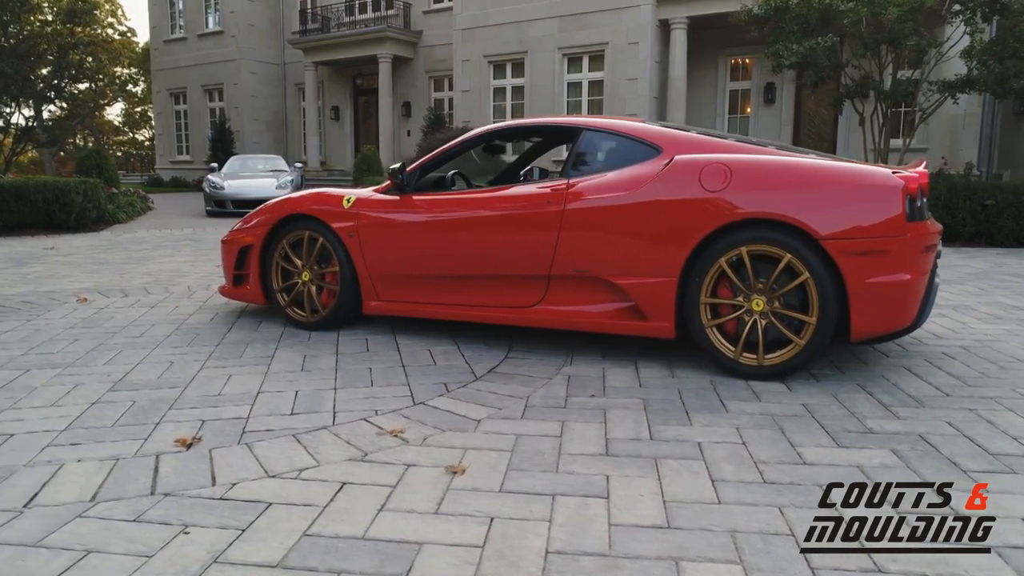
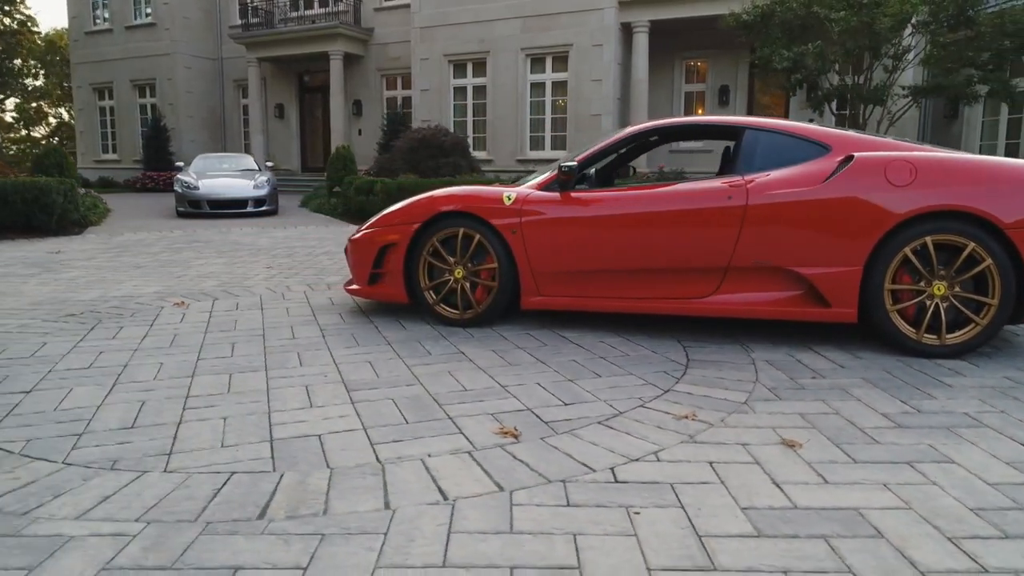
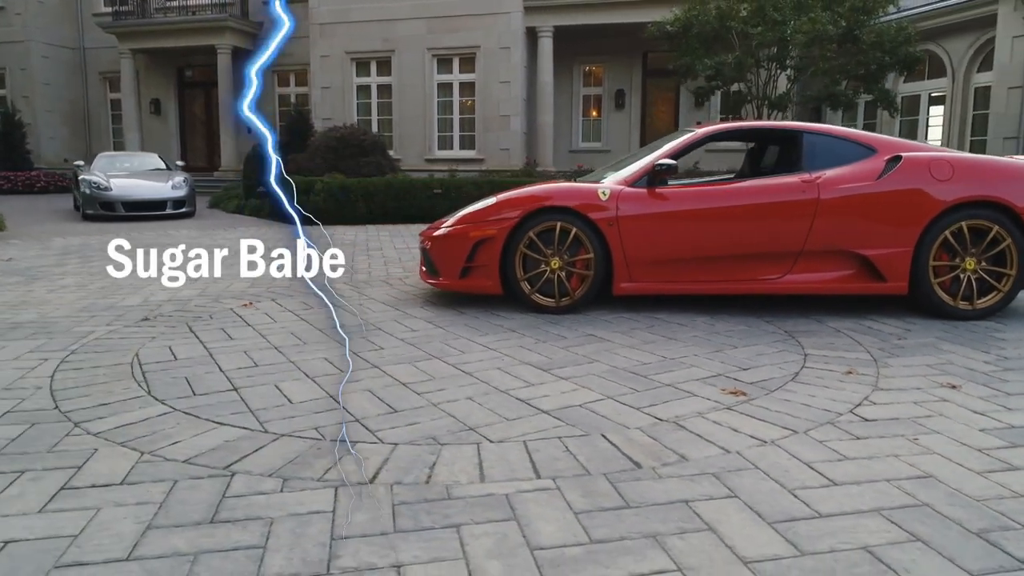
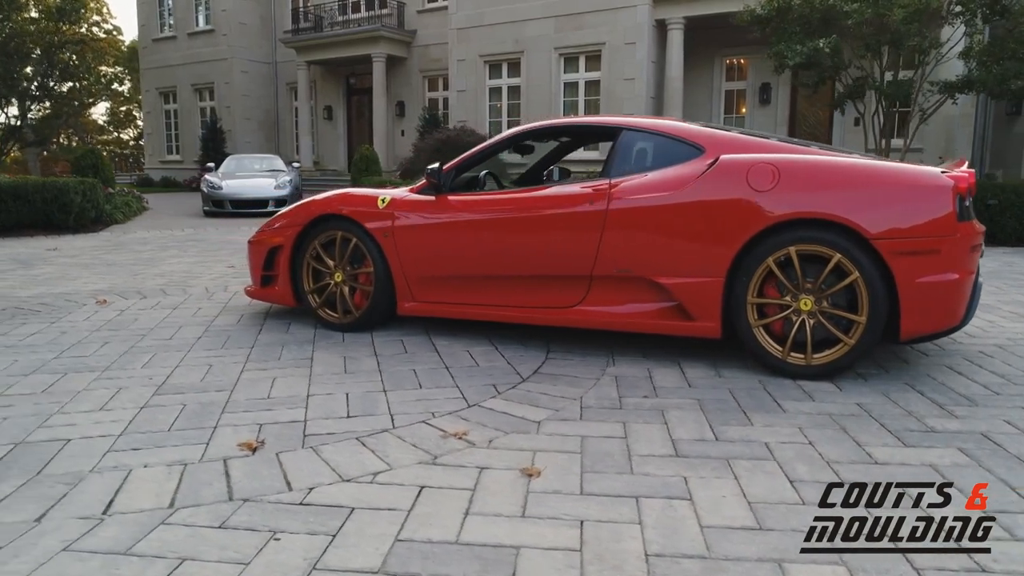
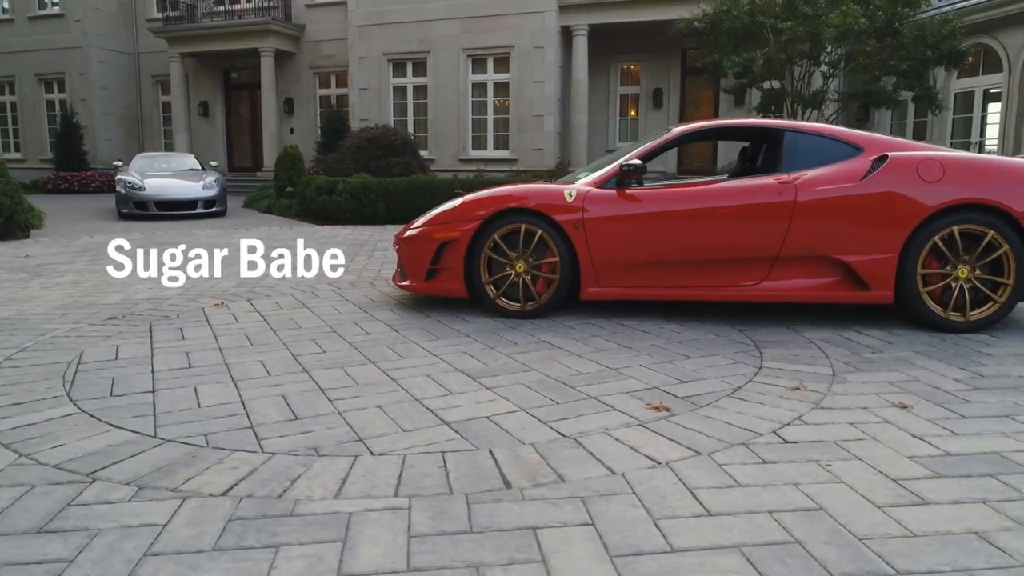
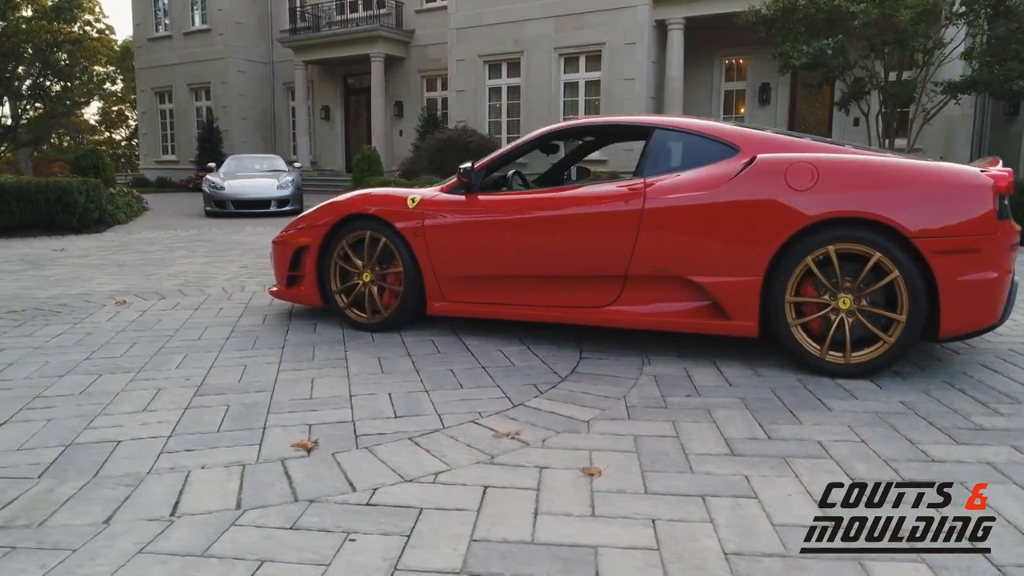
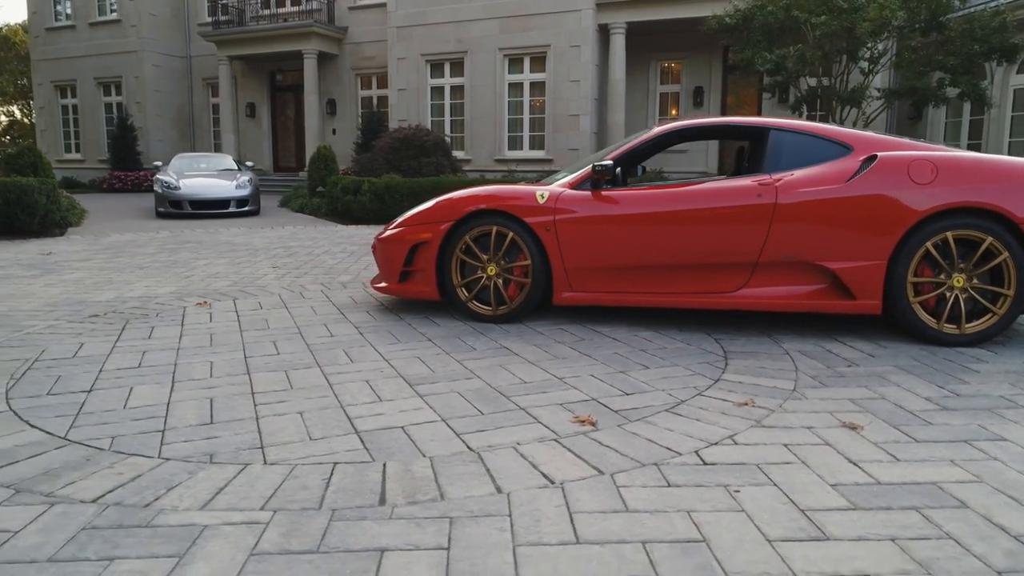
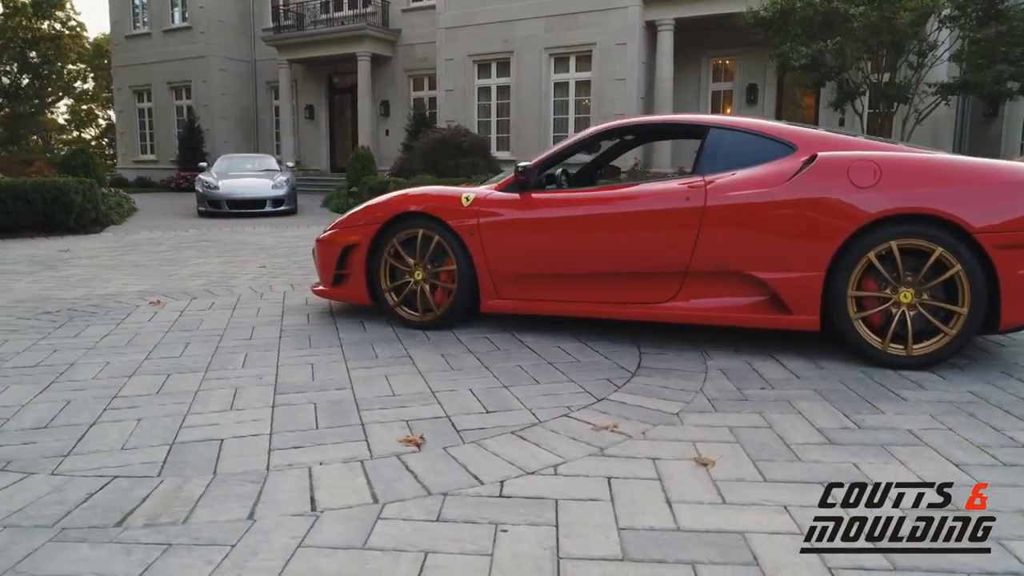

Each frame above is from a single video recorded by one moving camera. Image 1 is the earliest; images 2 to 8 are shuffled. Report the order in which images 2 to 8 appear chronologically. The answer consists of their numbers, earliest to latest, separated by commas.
4, 6, 8, 2, 7, 5, 3
